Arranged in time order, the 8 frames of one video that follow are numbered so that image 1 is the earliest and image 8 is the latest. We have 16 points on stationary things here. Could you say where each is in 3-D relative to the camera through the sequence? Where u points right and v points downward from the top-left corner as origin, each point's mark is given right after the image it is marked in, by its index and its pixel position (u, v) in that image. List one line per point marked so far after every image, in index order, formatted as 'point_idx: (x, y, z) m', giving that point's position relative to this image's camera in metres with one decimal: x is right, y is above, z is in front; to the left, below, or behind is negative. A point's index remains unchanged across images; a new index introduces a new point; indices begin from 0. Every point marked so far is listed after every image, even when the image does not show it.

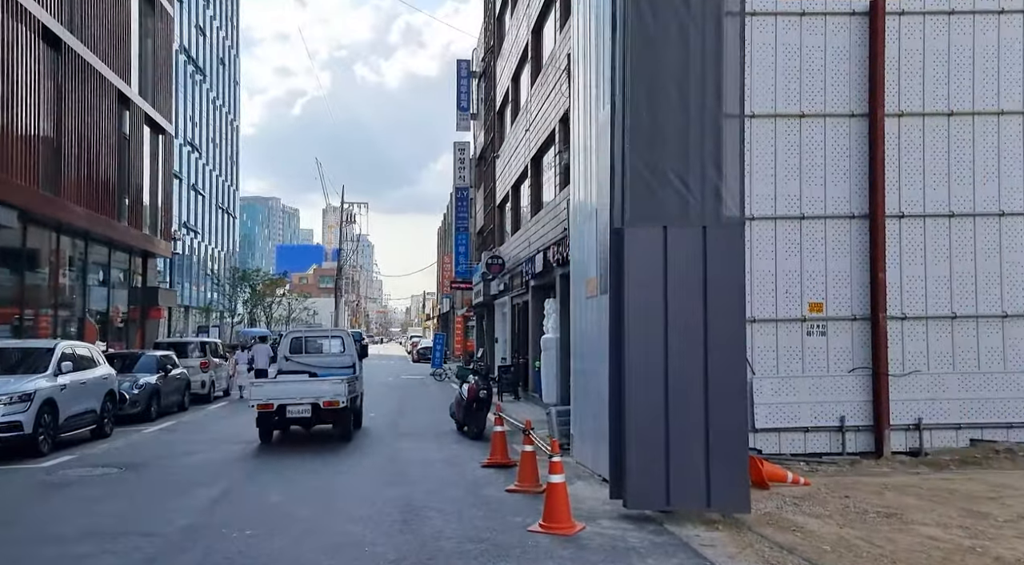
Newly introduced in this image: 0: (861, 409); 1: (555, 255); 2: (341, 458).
0: (+4.9, -1.8, +11.6) m
1: (+0.9, +0.6, +17.5) m
2: (-2.6, -2.6, +12.3) m
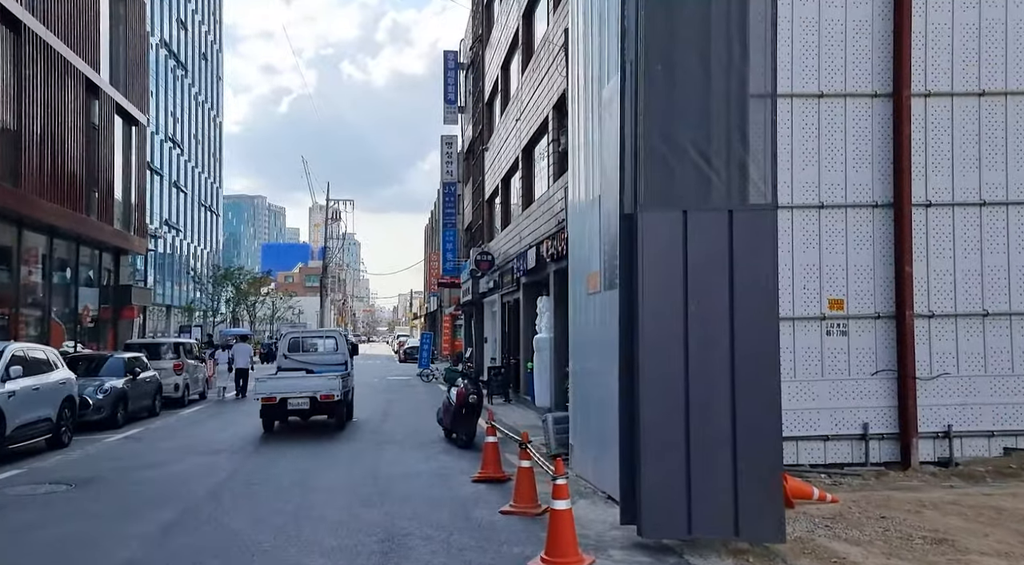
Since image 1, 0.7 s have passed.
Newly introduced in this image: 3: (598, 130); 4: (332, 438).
0: (+4.8, -1.7, +10.6) m
1: (+0.7, +0.6, +16.5) m
2: (-2.7, -2.5, +11.2) m
3: (+1.0, +1.7, +9.4) m
4: (-3.2, -2.8, +14.8) m
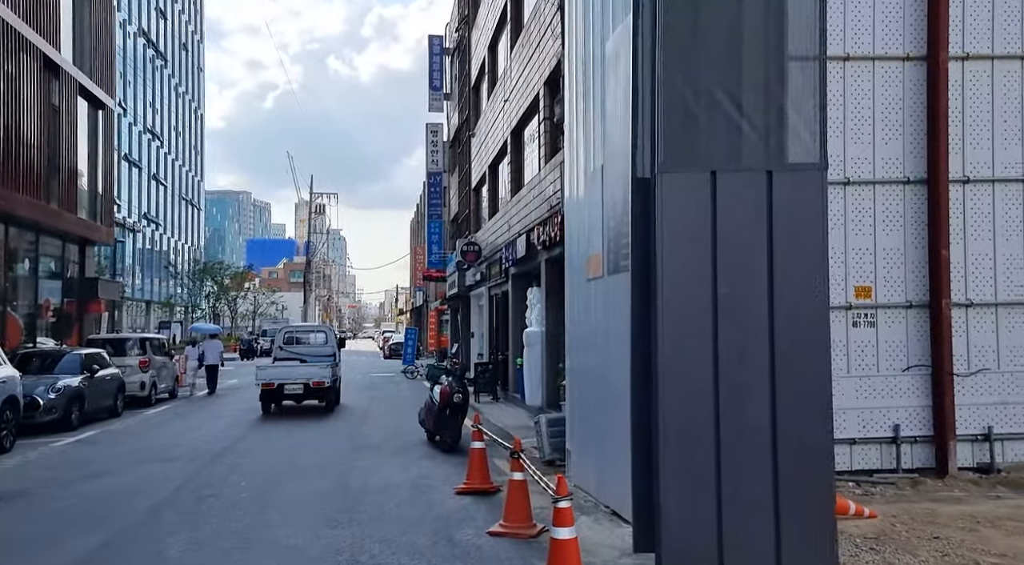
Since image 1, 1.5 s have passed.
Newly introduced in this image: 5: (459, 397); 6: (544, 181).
0: (+4.7, -1.5, +9.5) m
1: (+0.5, +0.8, +15.3) m
2: (-2.8, -2.4, +10.0) m
3: (+0.9, +1.9, +8.2) m
4: (-3.4, -2.6, +13.6) m
5: (-0.8, -1.7, +12.1) m
6: (+0.6, +1.9, +15.9) m
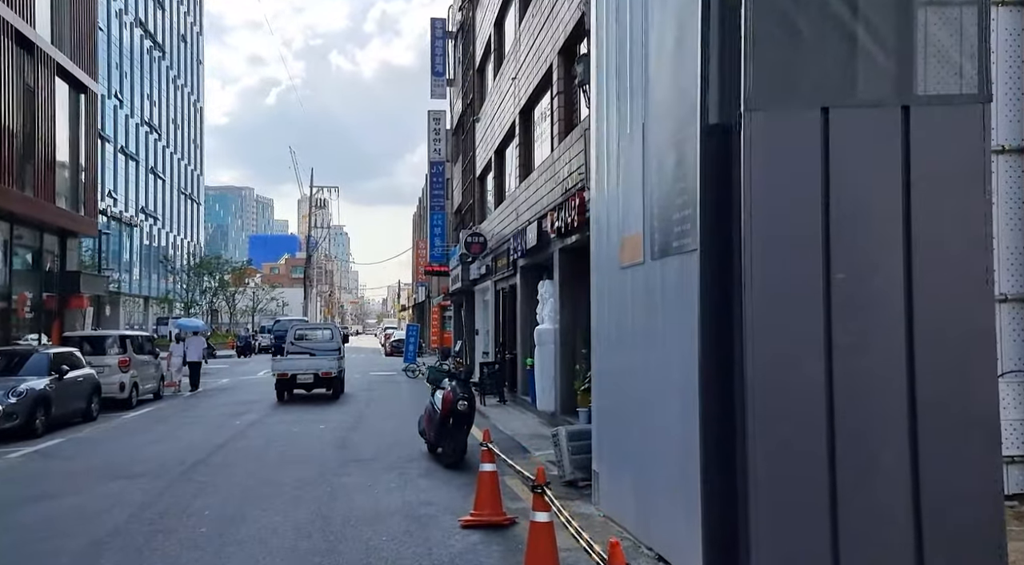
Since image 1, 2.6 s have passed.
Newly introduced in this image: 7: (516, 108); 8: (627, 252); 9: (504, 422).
0: (+4.8, -1.4, +8.0) m
1: (+0.7, +1.0, +13.8) m
2: (-2.6, -2.3, +8.4) m
3: (+1.0, +2.0, +6.6) m
4: (-3.2, -2.5, +12.0) m
5: (-0.6, -1.6, +10.6) m
6: (+0.8, +2.1, +14.3) m
7: (+0.1, +3.9, +18.7) m
8: (+1.0, +0.3, +6.9) m
9: (-0.2, -2.5, +14.9) m
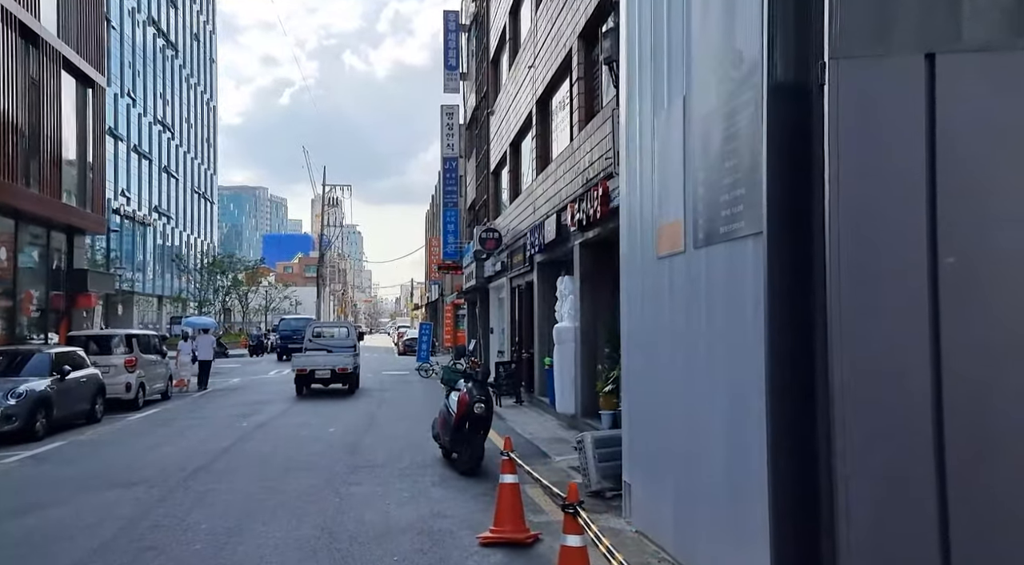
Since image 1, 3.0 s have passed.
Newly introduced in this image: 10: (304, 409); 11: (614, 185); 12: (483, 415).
0: (+5.0, -1.4, +7.2) m
1: (+1.0, +1.0, +13.1) m
2: (-2.4, -2.2, +7.8) m
3: (+1.2, +2.0, +5.9) m
4: (-3.0, -2.4, +11.4) m
5: (-0.4, -1.5, +9.9) m
6: (+1.1, +2.2, +13.6) m
7: (+0.4, +4.0, +18.0) m
8: (+1.1, +0.3, +6.2) m
9: (+0.2, -2.4, +14.3) m
10: (-4.9, -3.0, +19.6) m
11: (+1.4, +1.3, +11.1) m
12: (-0.4, -1.6, +9.9) m
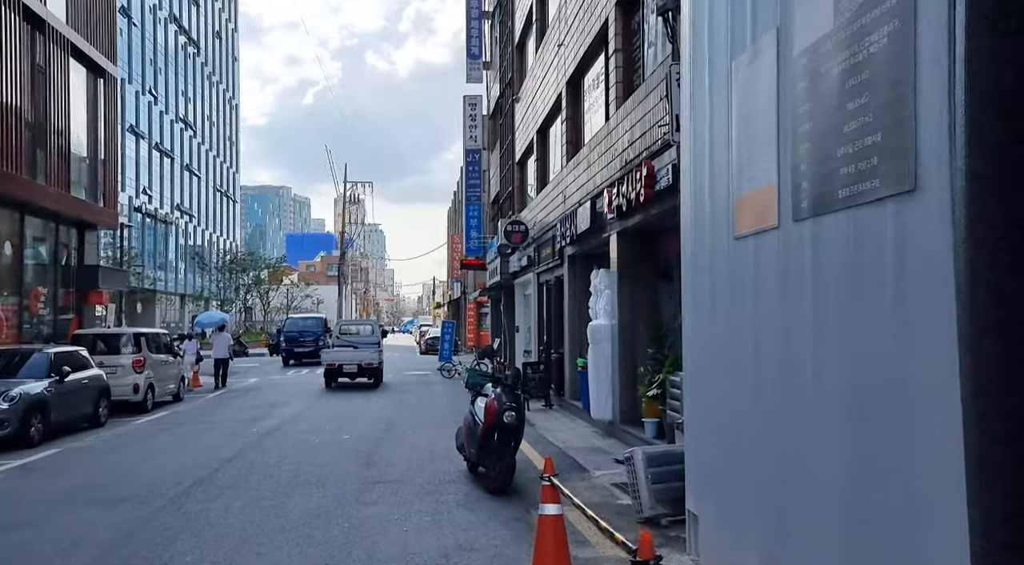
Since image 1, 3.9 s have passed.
0: (+5.3, -1.3, +5.9) m
1: (+1.4, +1.1, +11.8) m
2: (-2.1, -2.1, +6.6) m
3: (+1.4, +2.1, +4.7) m
4: (-2.6, -2.3, +10.3) m
5: (0.0, -1.4, +8.7) m
6: (+1.5, +2.3, +12.4) m
7: (+1.0, +4.1, +16.8) m
8: (+1.4, +0.4, +5.0) m
9: (+0.6, -2.3, +13.1) m
10: (-4.3, -2.9, +18.5) m
11: (+1.8, +1.4, +9.9) m
12: (0.0, -1.5, +8.7) m
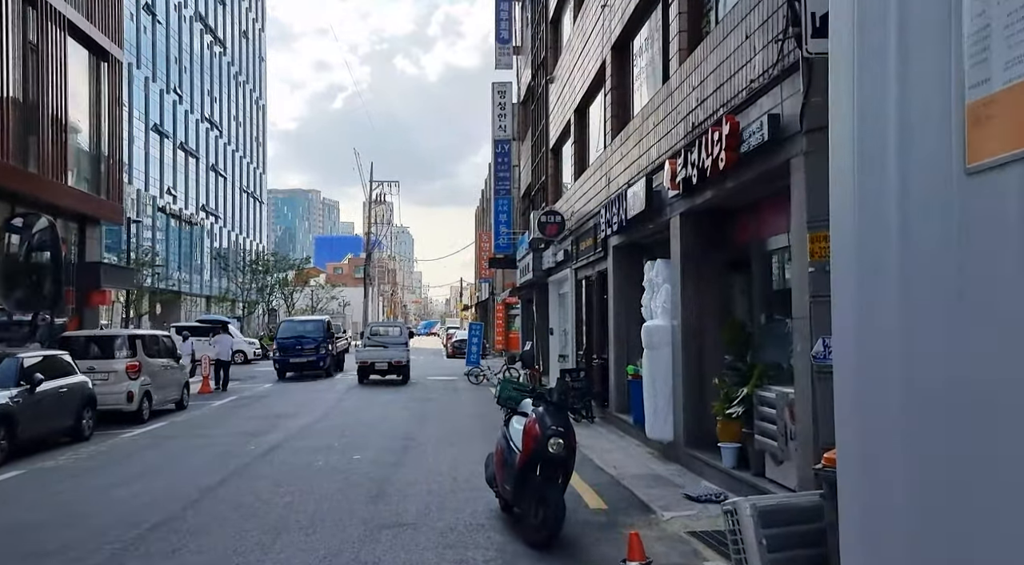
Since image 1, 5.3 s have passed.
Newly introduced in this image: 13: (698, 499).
0: (+5.6, -1.1, +3.6) m
1: (+1.9, +1.2, +9.7) m
2: (-1.8, -2.0, +4.6) m
3: (+1.7, +2.3, +2.5) m
4: (-2.1, -2.2, +8.3) m
5: (+0.4, -1.3, +6.6) m
6: (+2.0, +2.4, +10.2) m
7: (+1.7, +4.2, +14.7) m
8: (+1.7, +0.5, +2.8) m
9: (+1.2, -2.3, +10.9) m
10: (-3.6, -2.8, +16.5) m
11: (+2.2, +1.5, +7.7) m
12: (+0.4, -1.4, +6.6) m
13: (+1.8, -2.1, +7.9) m
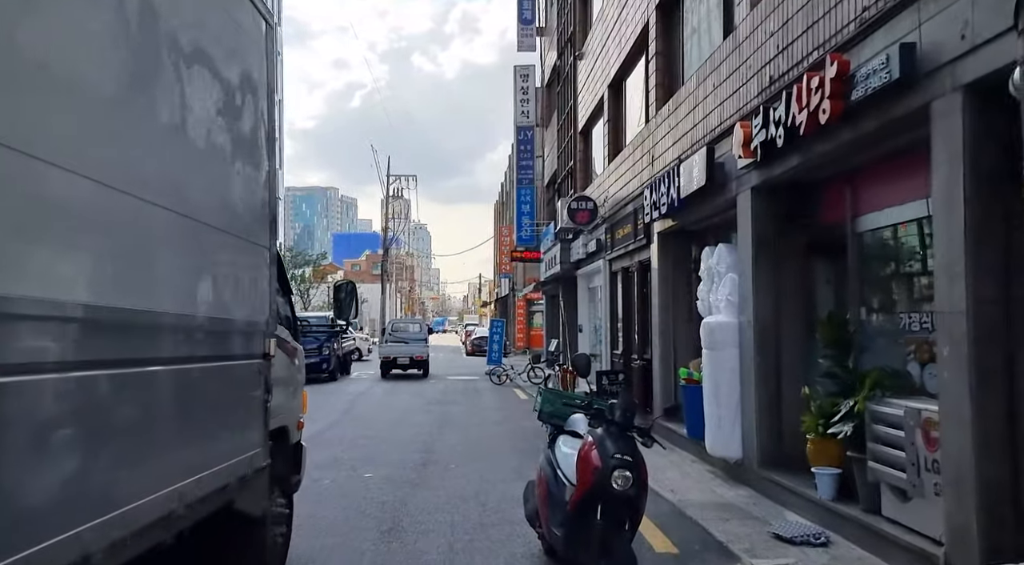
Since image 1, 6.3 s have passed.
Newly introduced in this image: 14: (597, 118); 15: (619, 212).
0: (+5.9, -1.0, +1.9) m
1: (+2.3, +1.4, +8.0) m
2: (-1.5, -1.9, +3.0) m
3: (+1.9, +2.3, +0.9) m
4: (-1.8, -2.1, +6.7) m
5: (+0.7, -1.2, +5.0) m
6: (+2.4, +2.5, +8.6) m
7: (+2.1, +4.3, +13.0) m
8: (+1.9, +0.6, +1.2) m
9: (+1.6, -2.1, +9.3) m
10: (-3.0, -2.6, +15.0) m
11: (+2.5, +1.6, +6.0) m
12: (+0.7, -1.3, +5.0) m
13: (+2.1, -2.0, +6.3) m
14: (+1.9, +3.7, +18.6) m
15: (+2.0, +1.4, +15.1) m
